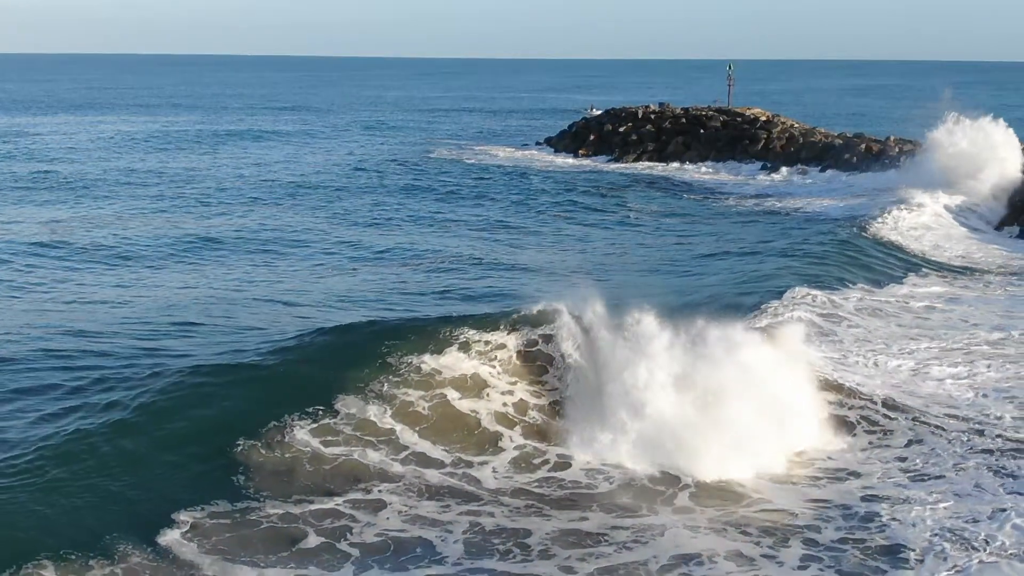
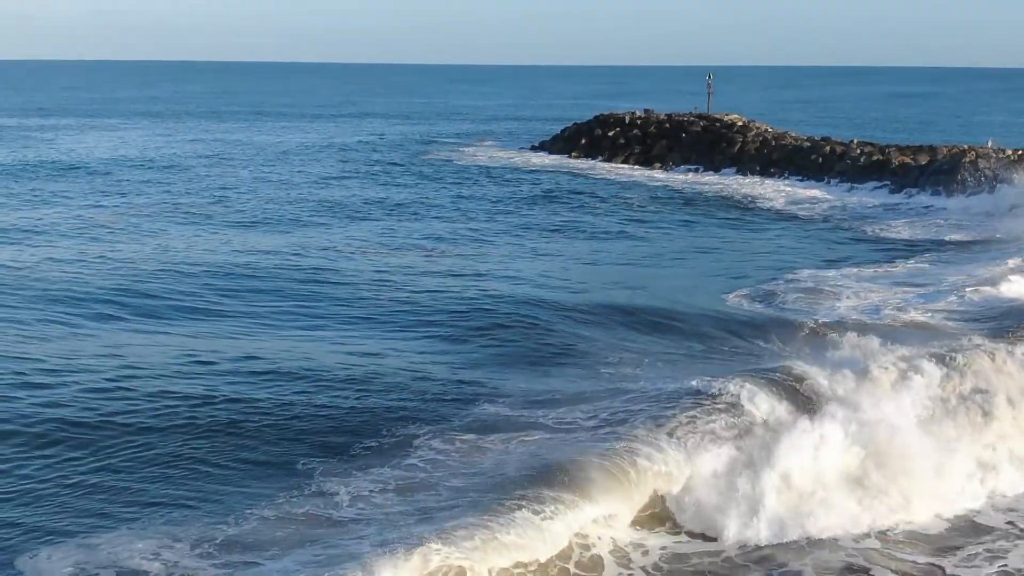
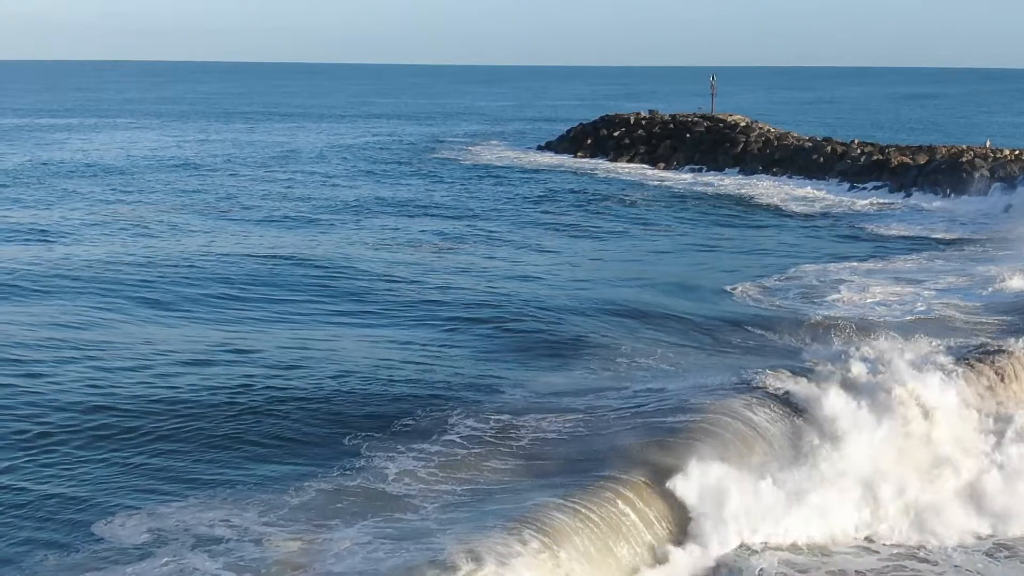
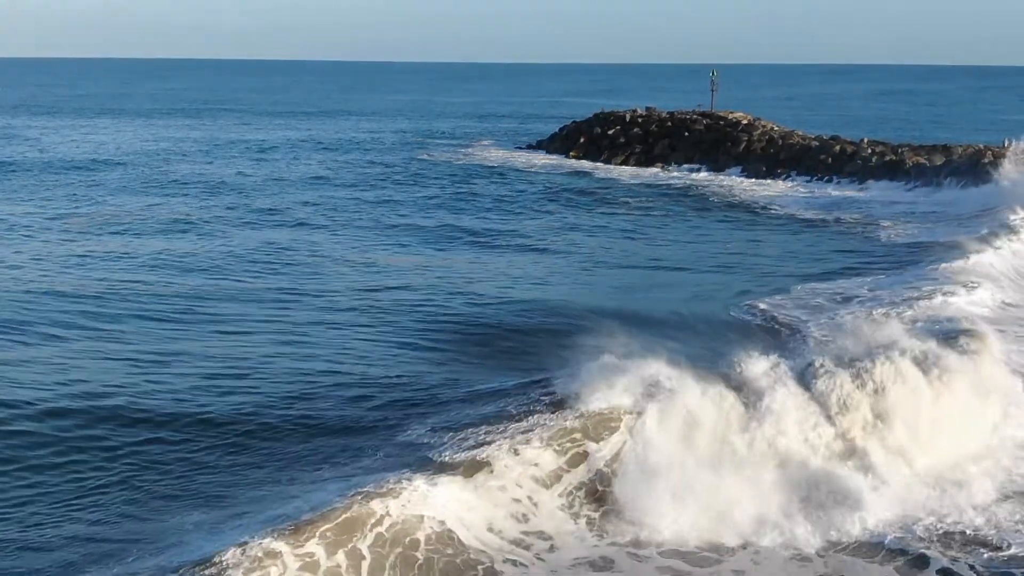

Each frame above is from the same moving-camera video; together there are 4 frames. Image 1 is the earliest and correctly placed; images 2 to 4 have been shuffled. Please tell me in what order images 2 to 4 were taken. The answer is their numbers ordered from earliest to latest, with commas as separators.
4, 2, 3
